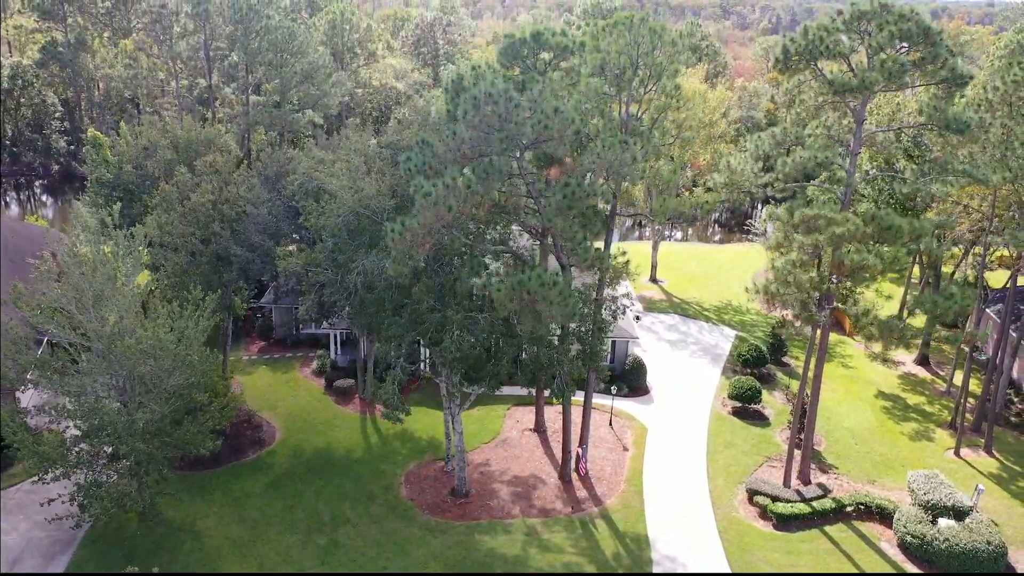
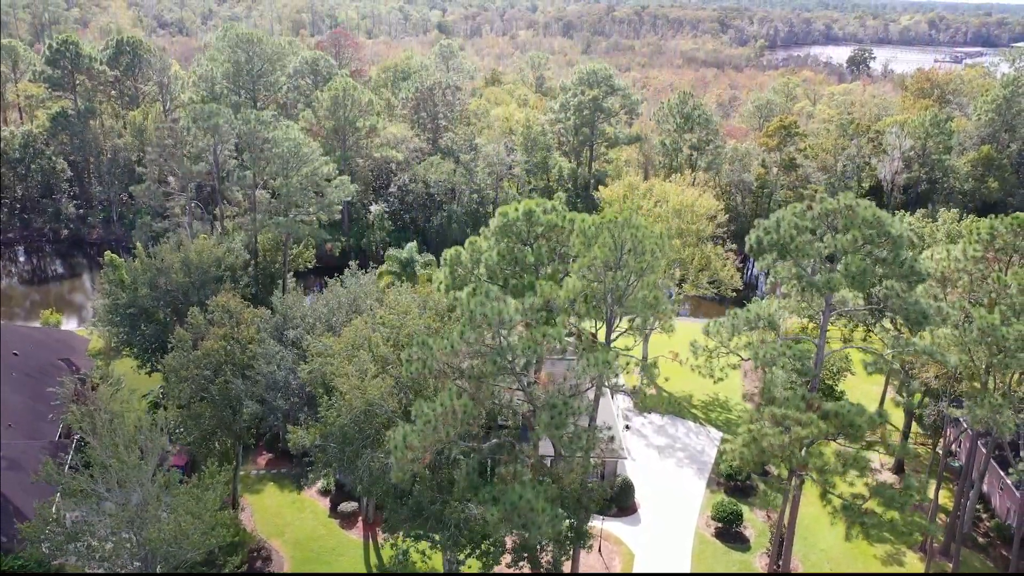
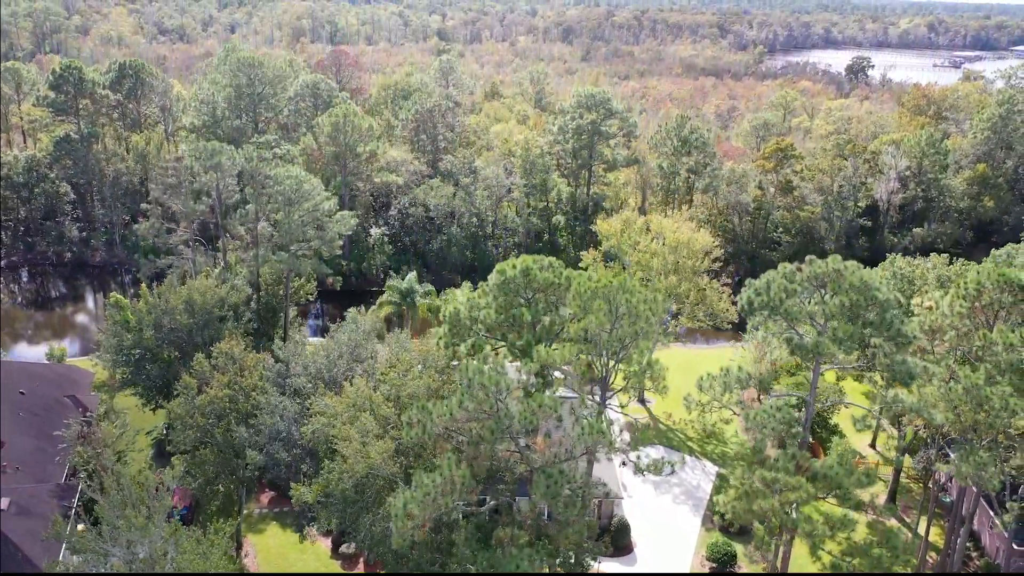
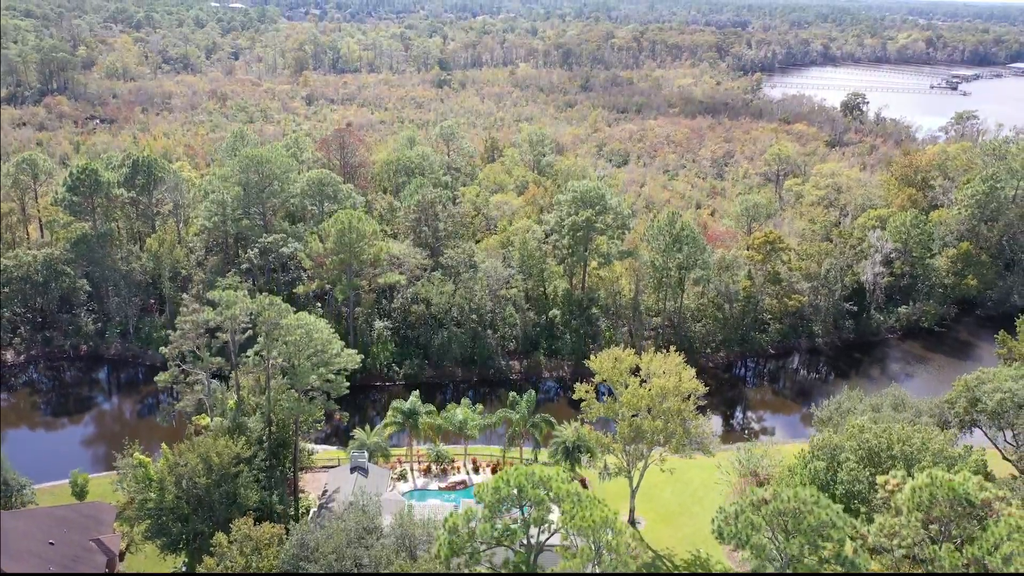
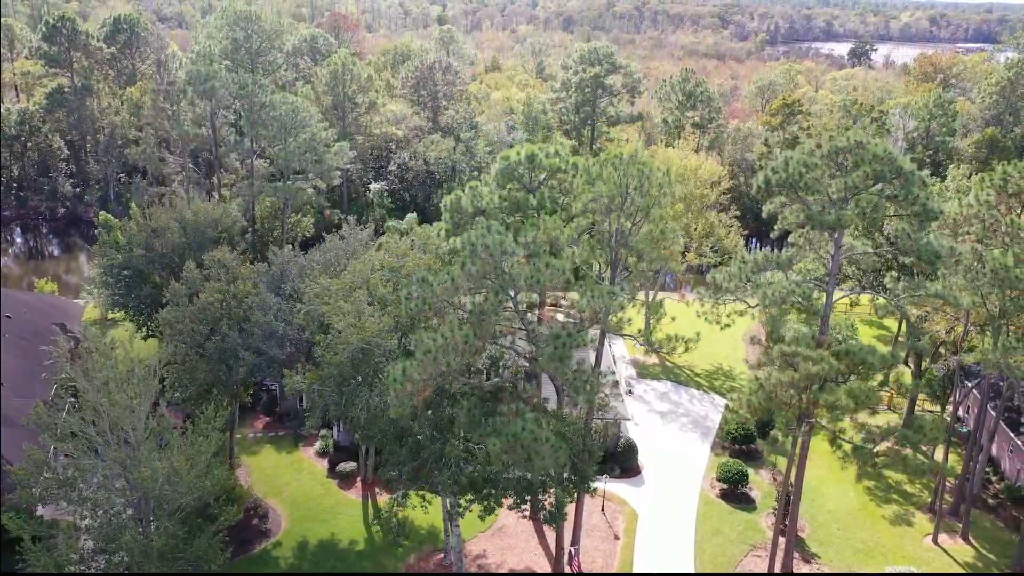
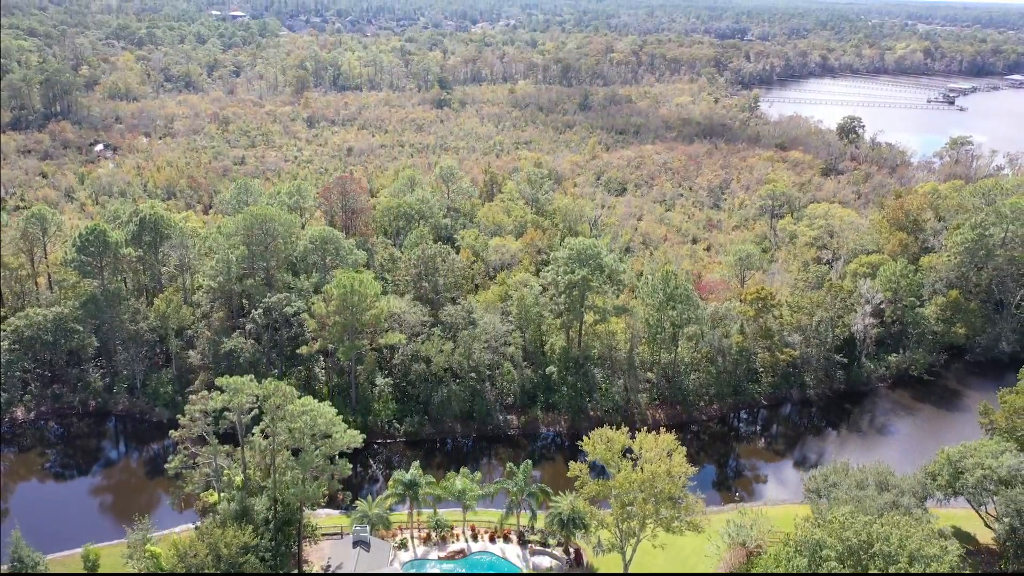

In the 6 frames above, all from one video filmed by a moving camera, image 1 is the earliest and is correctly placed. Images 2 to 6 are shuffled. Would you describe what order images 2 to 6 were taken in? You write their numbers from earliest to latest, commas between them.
5, 2, 3, 4, 6
